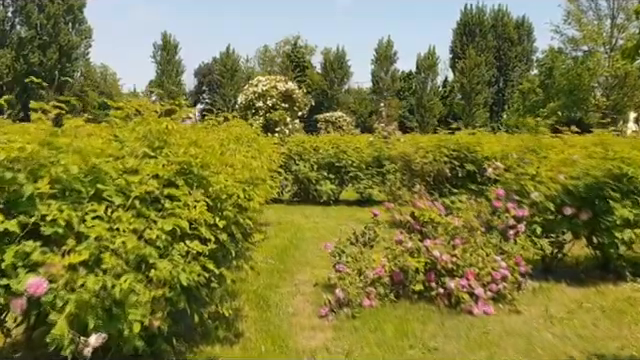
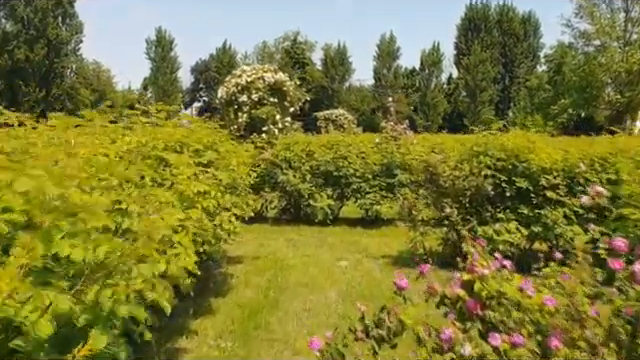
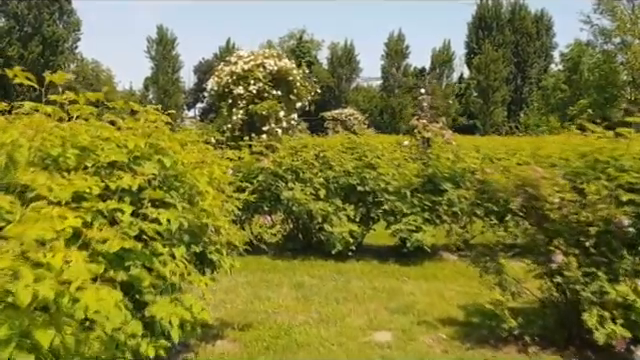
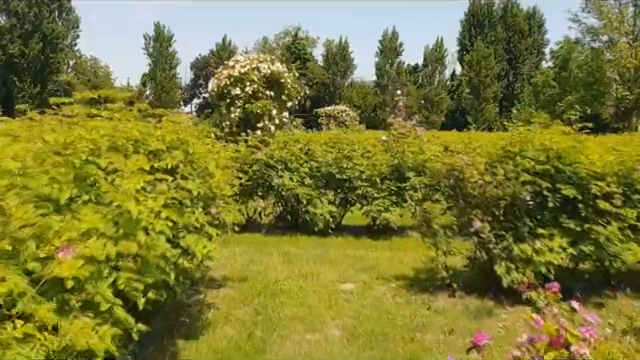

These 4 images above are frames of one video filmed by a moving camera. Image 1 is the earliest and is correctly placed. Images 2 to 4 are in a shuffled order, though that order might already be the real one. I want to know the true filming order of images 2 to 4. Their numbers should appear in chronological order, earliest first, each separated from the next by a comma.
2, 4, 3
